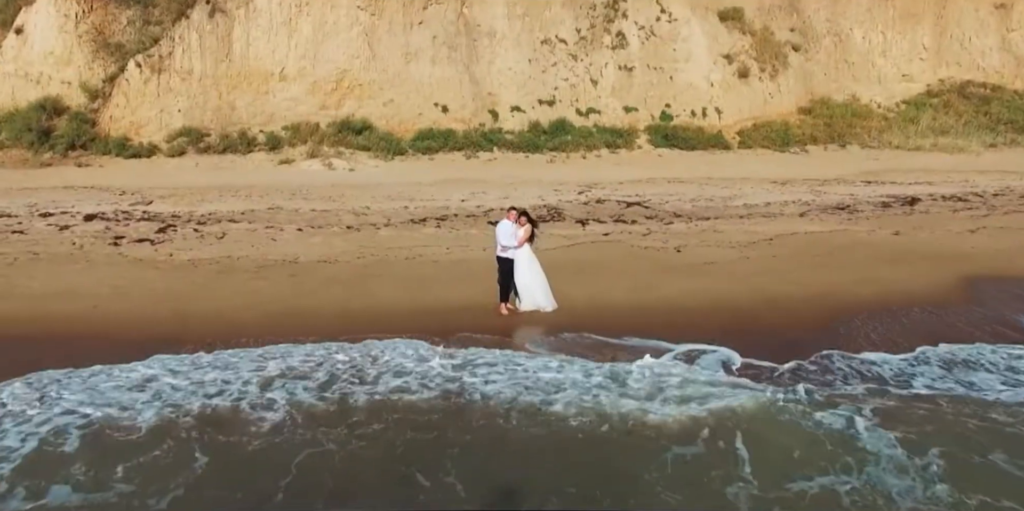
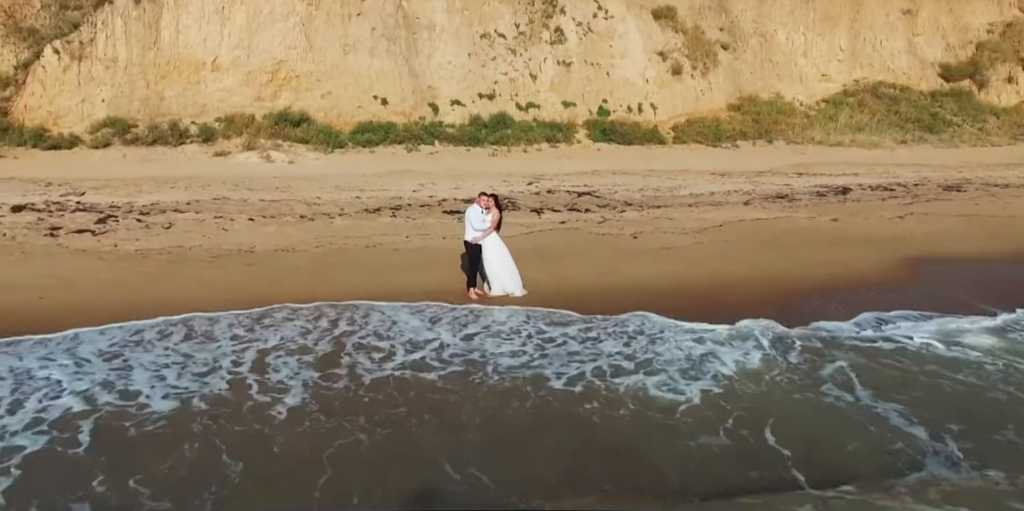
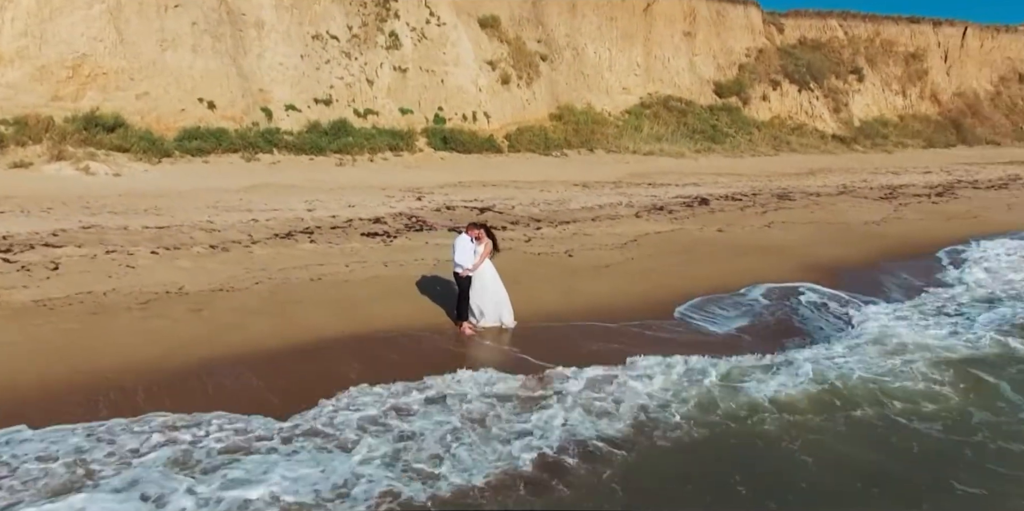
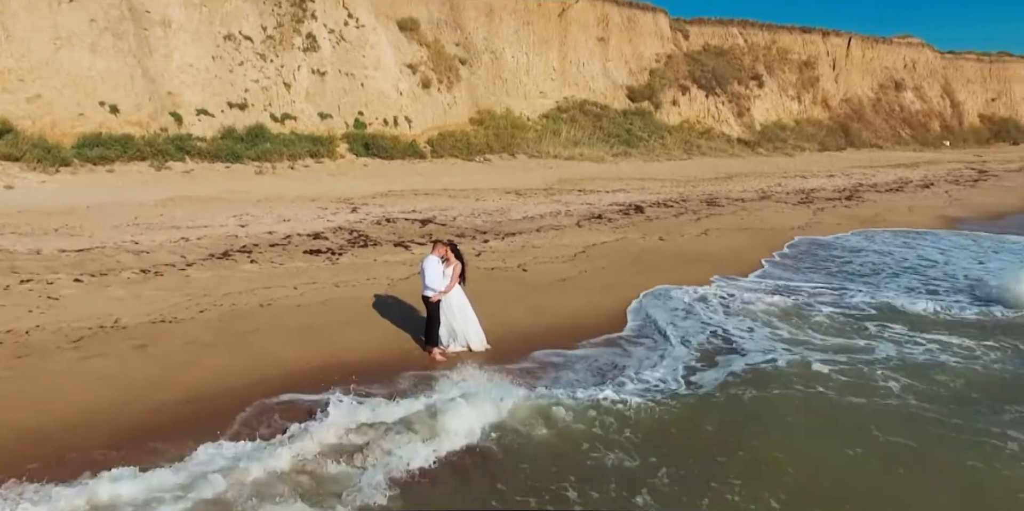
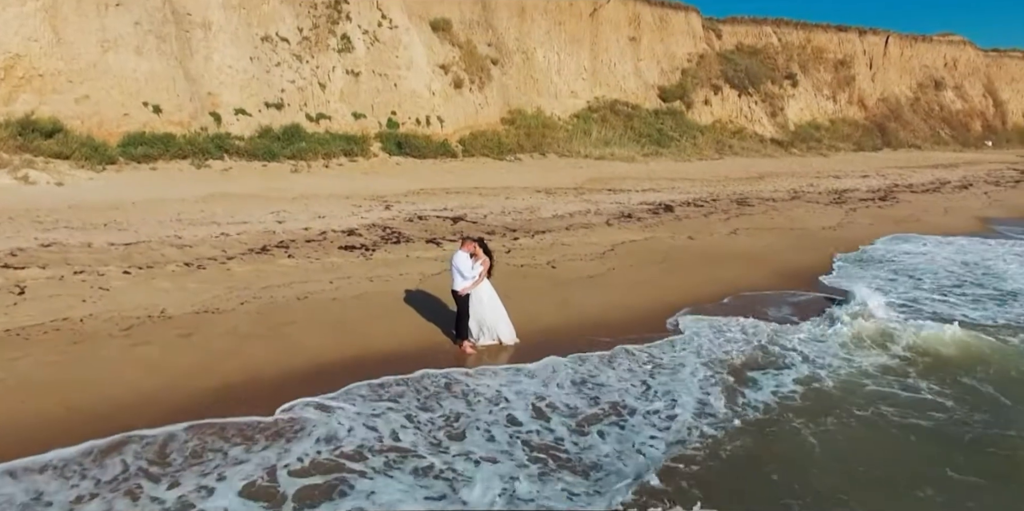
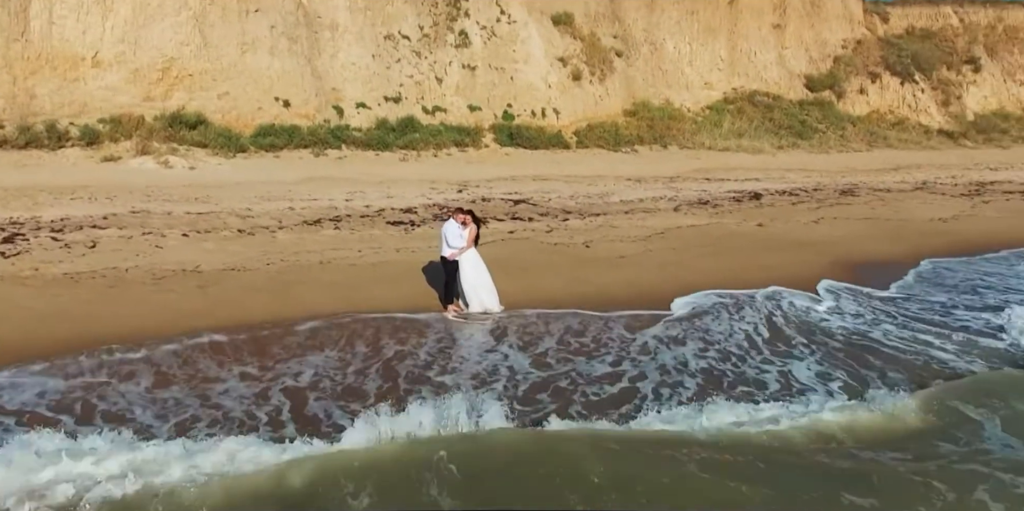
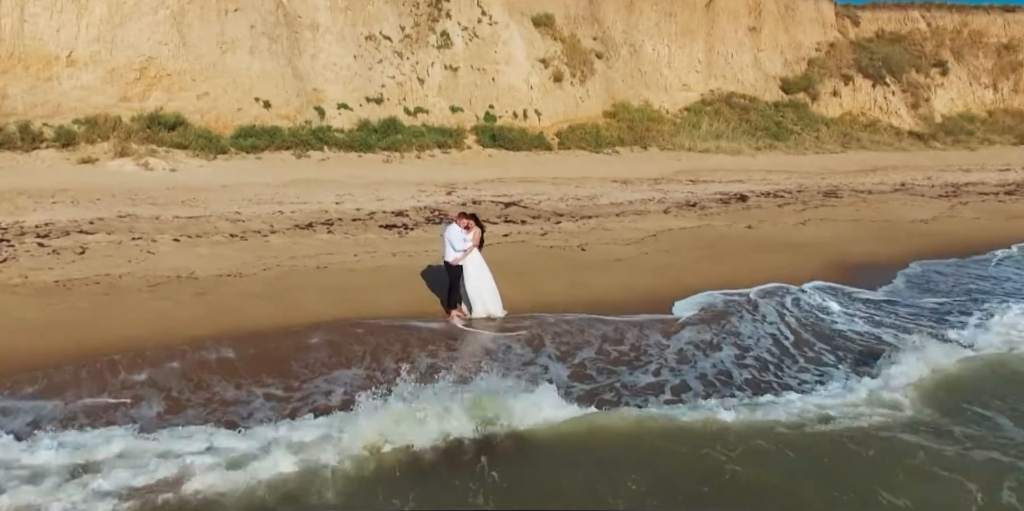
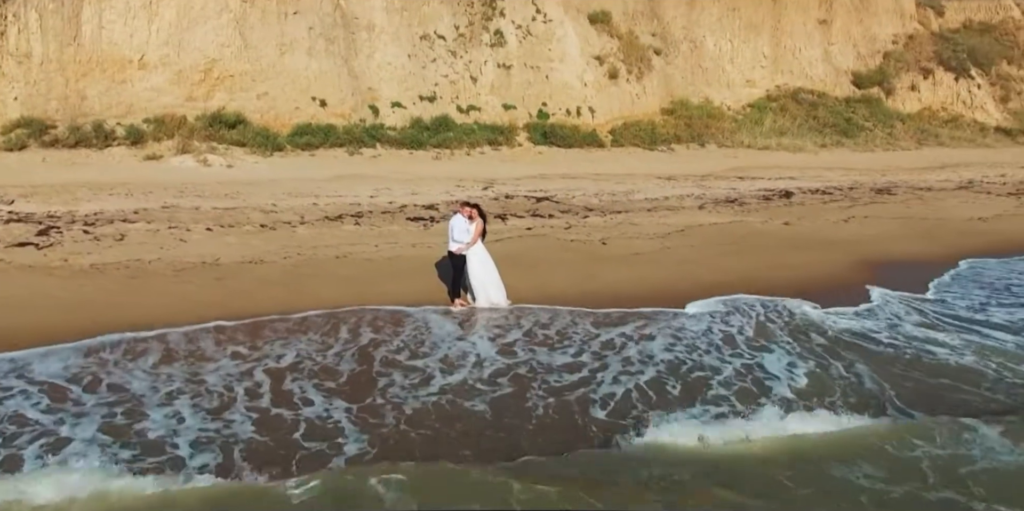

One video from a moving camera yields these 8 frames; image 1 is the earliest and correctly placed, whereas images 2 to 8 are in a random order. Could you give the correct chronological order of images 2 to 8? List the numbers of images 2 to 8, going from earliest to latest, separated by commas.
2, 8, 6, 7, 3, 5, 4
